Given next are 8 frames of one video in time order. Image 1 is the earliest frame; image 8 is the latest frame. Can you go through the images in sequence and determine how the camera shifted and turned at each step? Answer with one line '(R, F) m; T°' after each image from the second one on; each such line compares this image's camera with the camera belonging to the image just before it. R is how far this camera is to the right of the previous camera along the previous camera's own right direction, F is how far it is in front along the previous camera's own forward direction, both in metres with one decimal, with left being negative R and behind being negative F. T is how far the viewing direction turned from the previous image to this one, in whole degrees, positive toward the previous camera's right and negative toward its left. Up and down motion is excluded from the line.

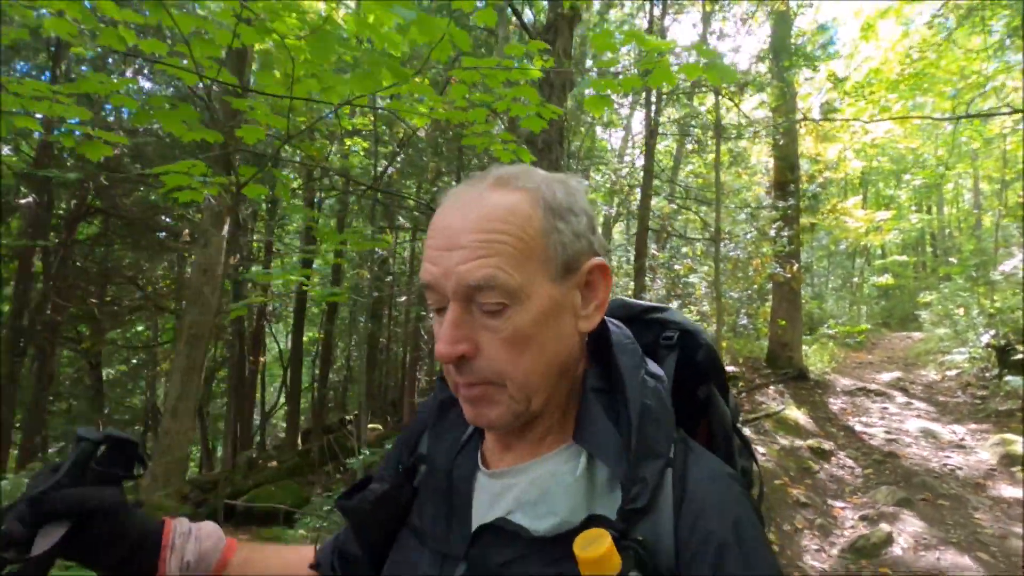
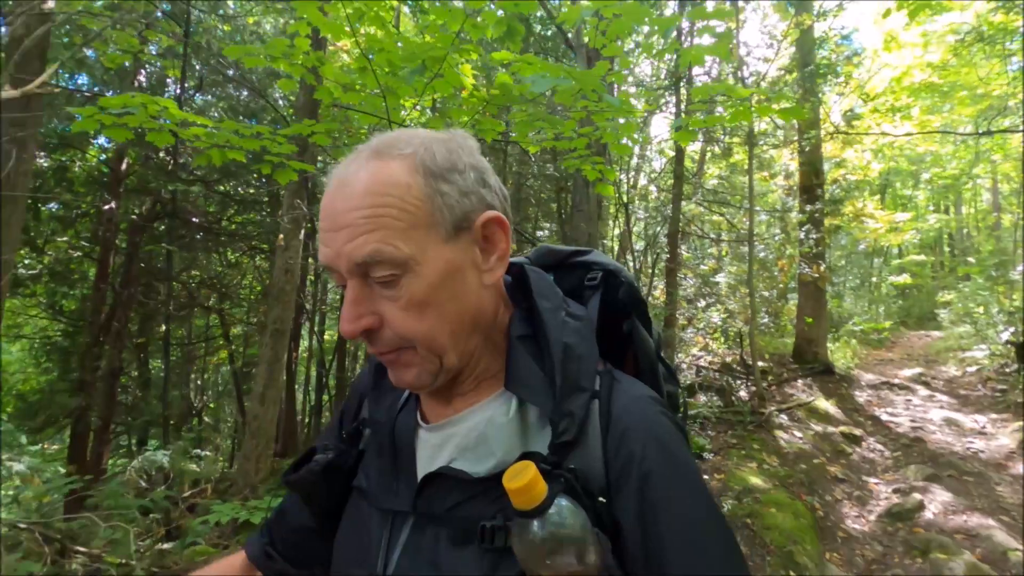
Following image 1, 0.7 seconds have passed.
(-0.3, -0.3) m; -1°
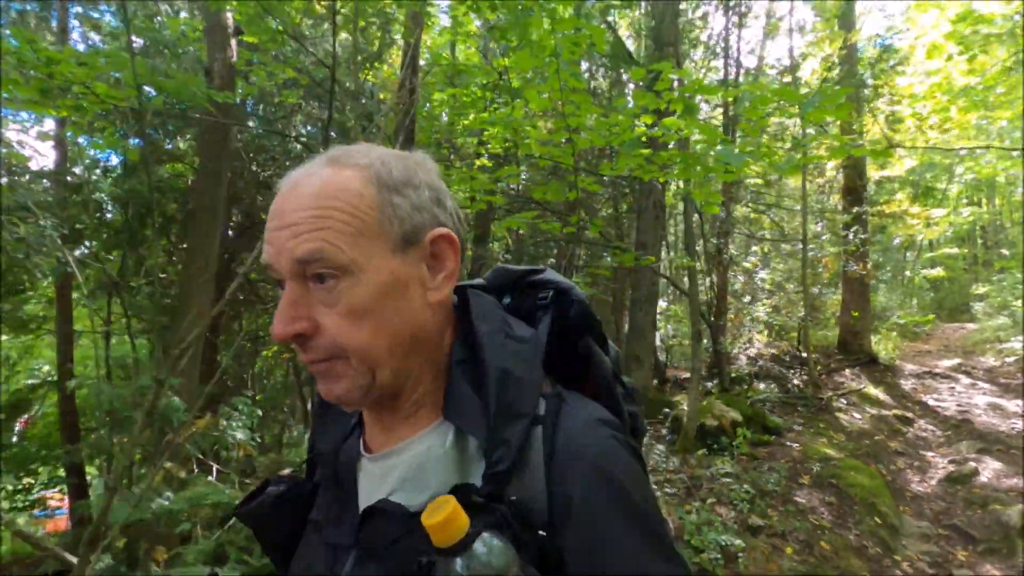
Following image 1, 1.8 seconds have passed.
(-0.4, -0.4) m; -2°
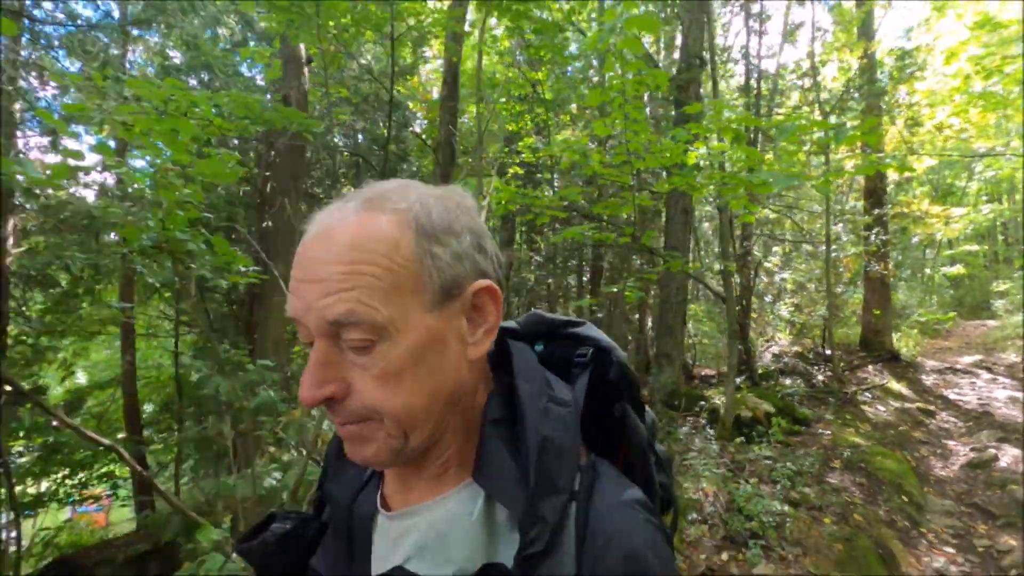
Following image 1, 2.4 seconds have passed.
(-0.2, -0.2) m; -1°
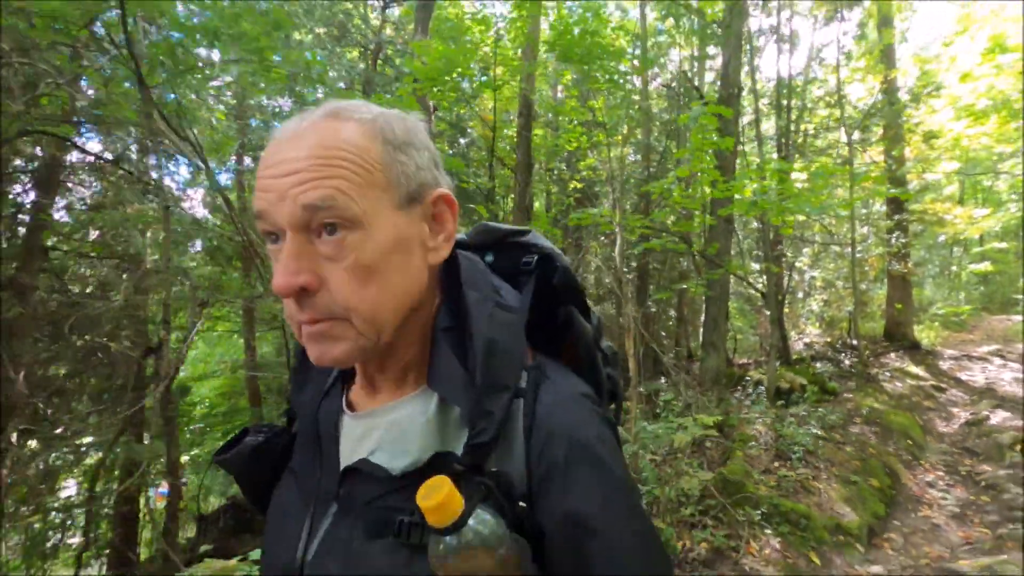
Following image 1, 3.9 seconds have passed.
(-0.4, -0.8) m; -2°
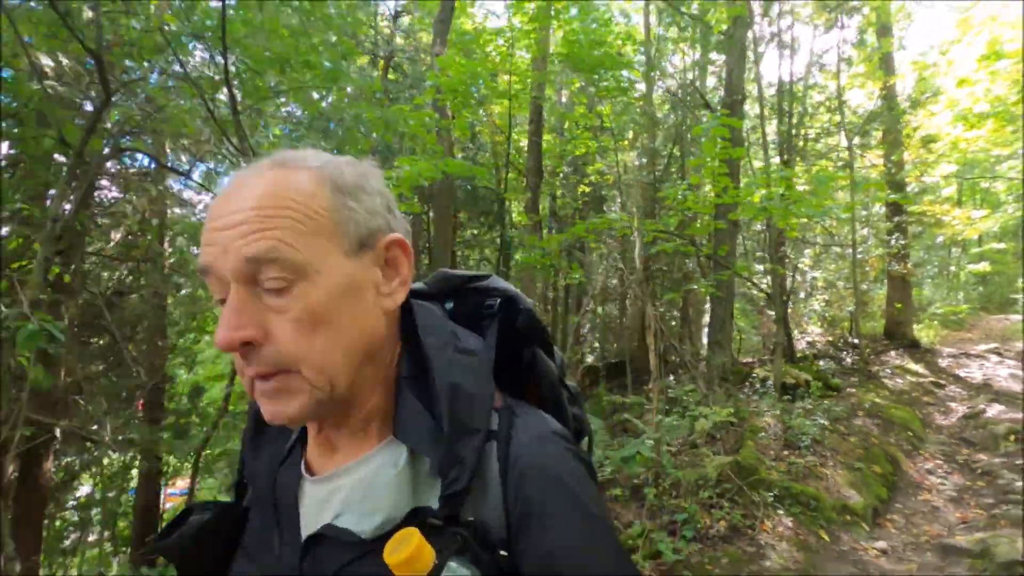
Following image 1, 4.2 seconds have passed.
(-0.1, -0.2) m; 0°
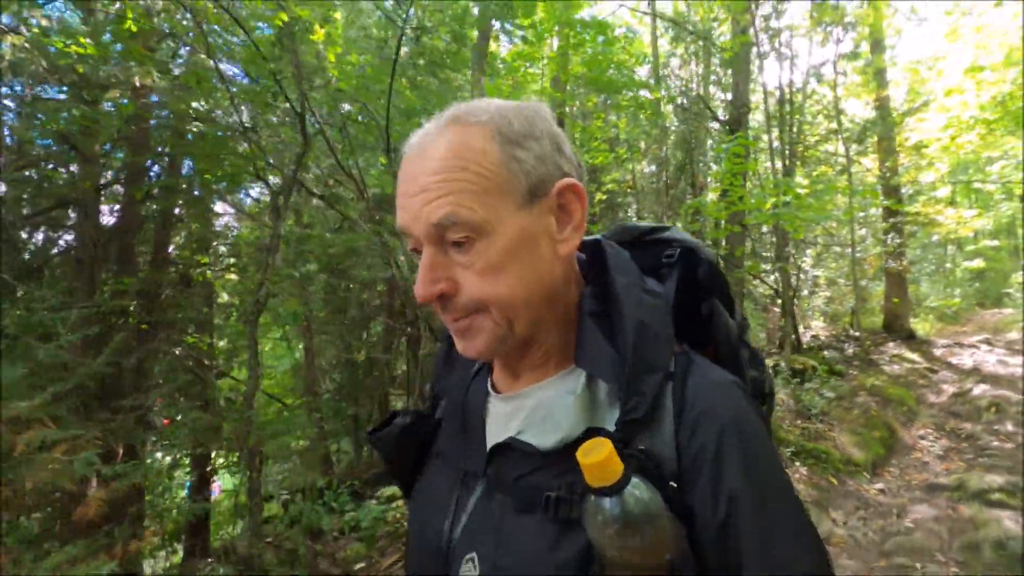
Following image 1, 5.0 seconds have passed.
(-0.3, -0.4) m; 0°
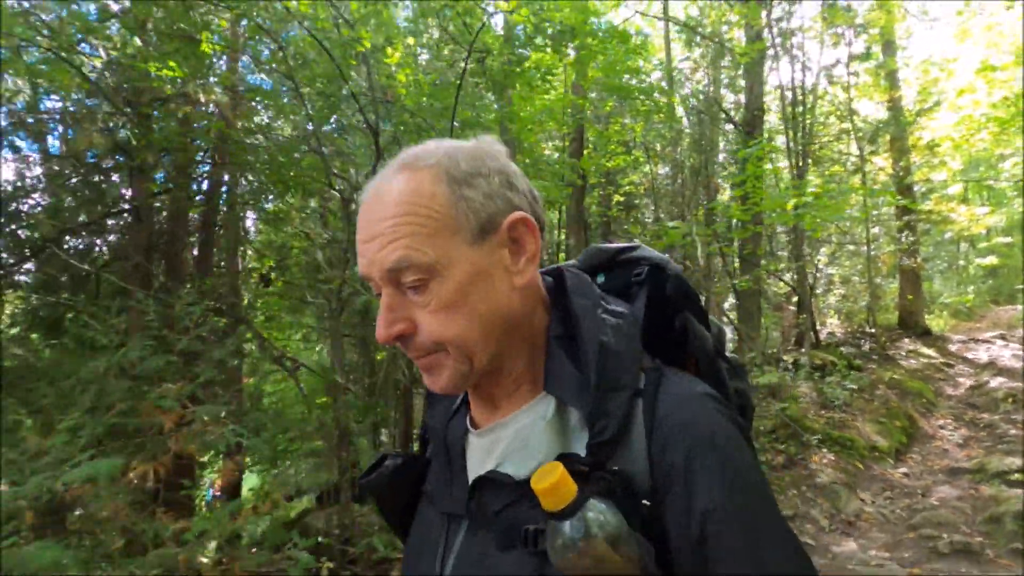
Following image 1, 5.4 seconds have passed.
(-0.2, -0.2) m; -1°
